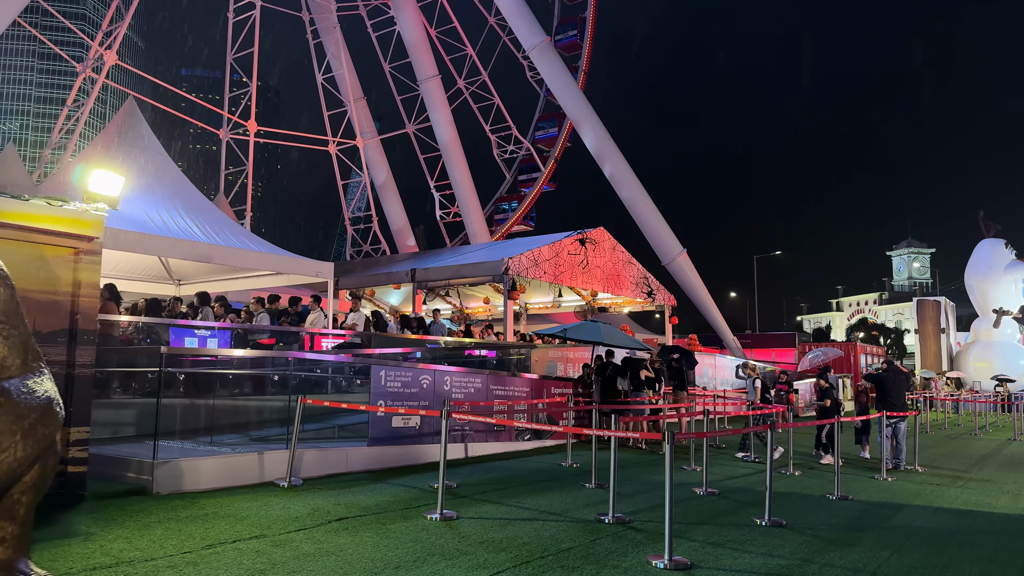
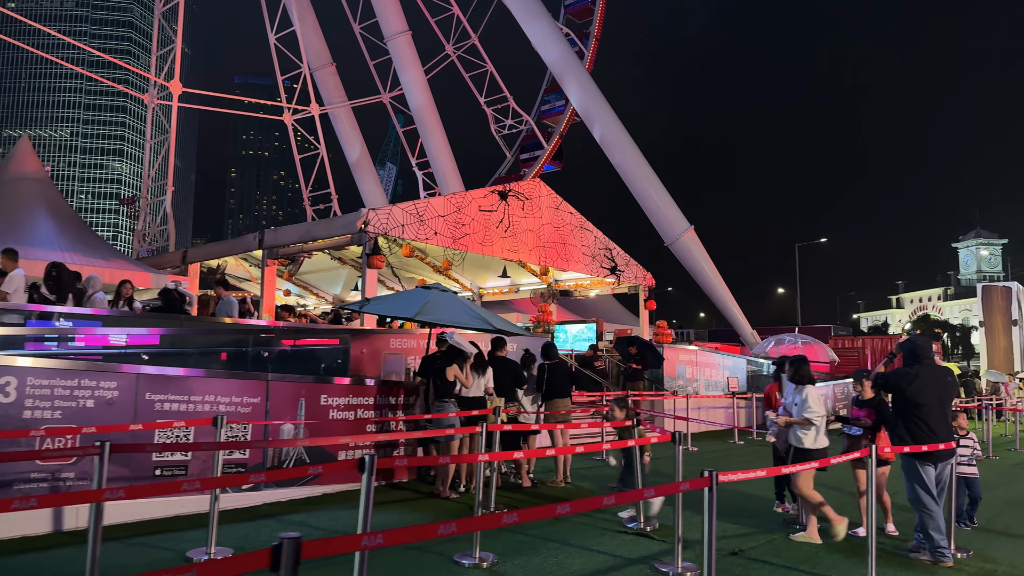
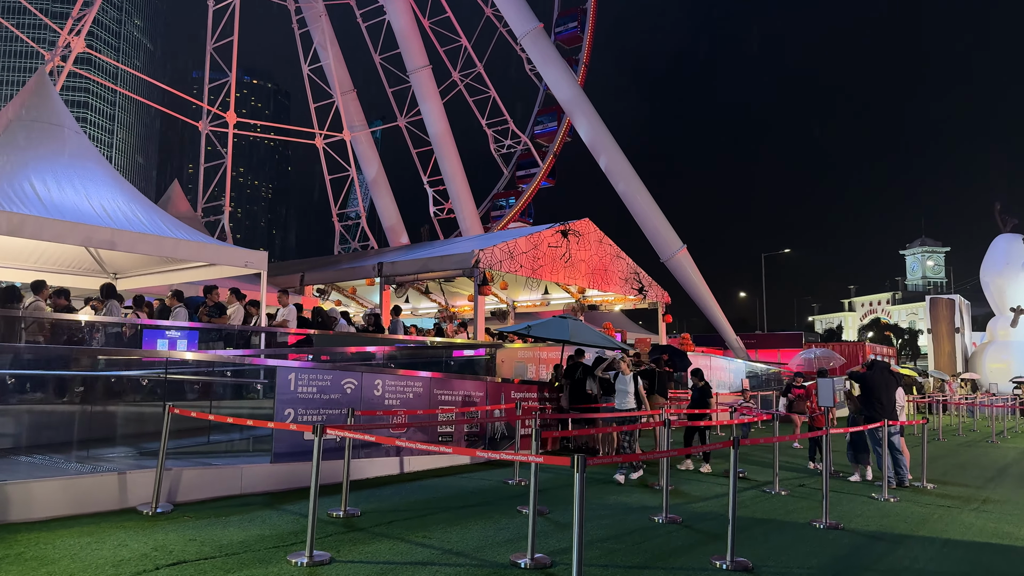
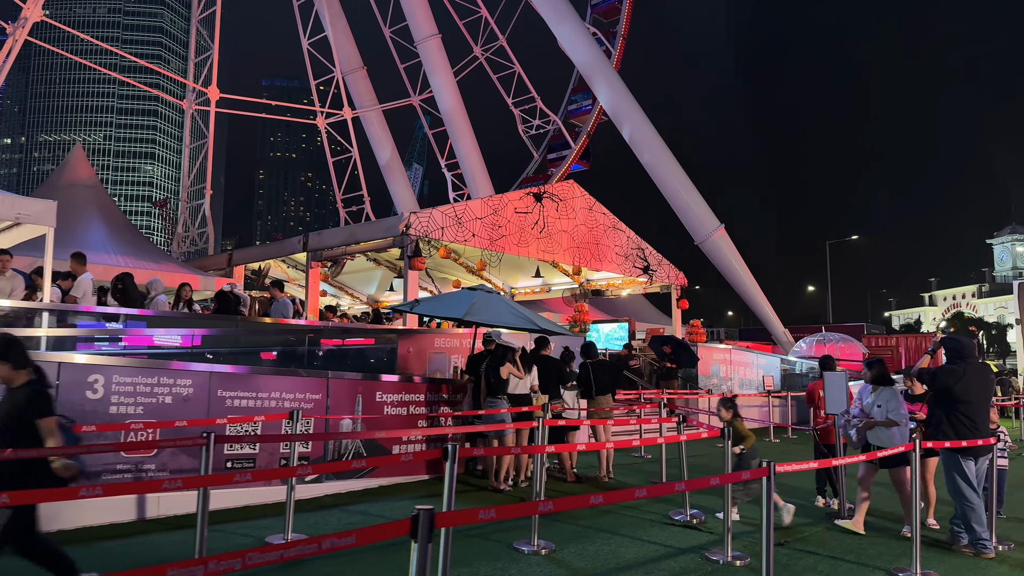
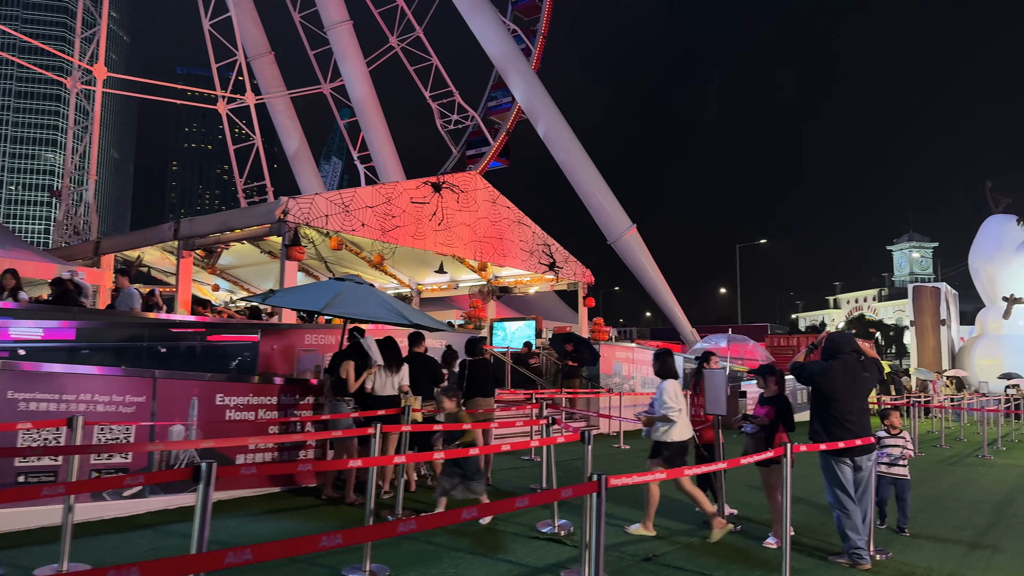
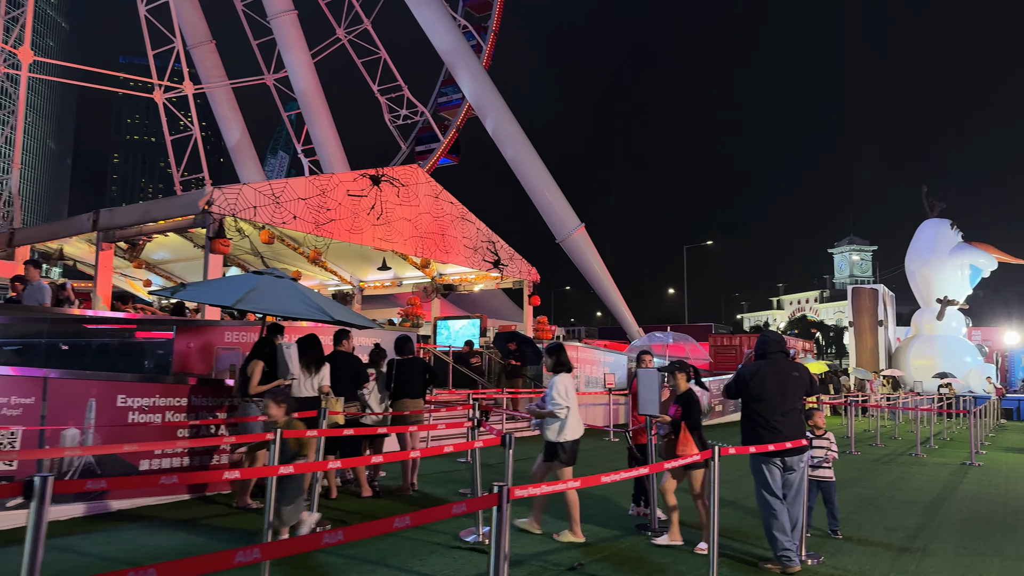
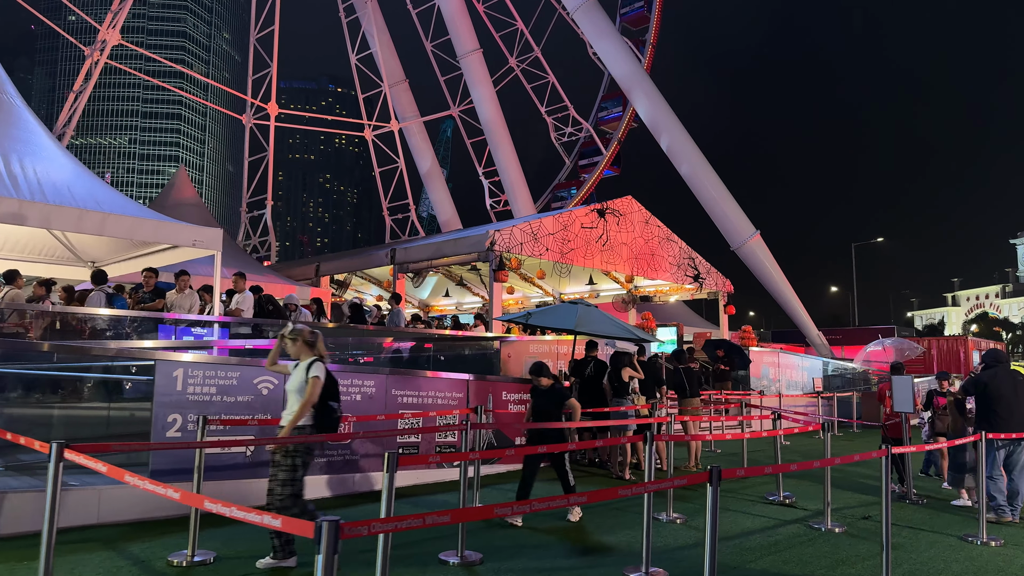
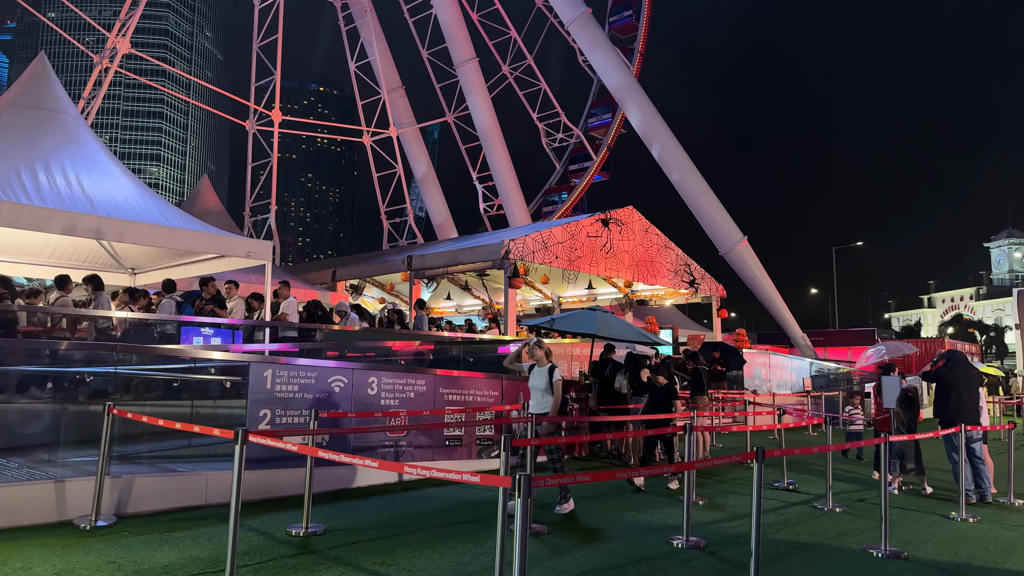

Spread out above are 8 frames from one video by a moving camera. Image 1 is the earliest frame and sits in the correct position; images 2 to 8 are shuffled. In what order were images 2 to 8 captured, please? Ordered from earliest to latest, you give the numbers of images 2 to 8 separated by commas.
3, 8, 7, 4, 2, 5, 6
